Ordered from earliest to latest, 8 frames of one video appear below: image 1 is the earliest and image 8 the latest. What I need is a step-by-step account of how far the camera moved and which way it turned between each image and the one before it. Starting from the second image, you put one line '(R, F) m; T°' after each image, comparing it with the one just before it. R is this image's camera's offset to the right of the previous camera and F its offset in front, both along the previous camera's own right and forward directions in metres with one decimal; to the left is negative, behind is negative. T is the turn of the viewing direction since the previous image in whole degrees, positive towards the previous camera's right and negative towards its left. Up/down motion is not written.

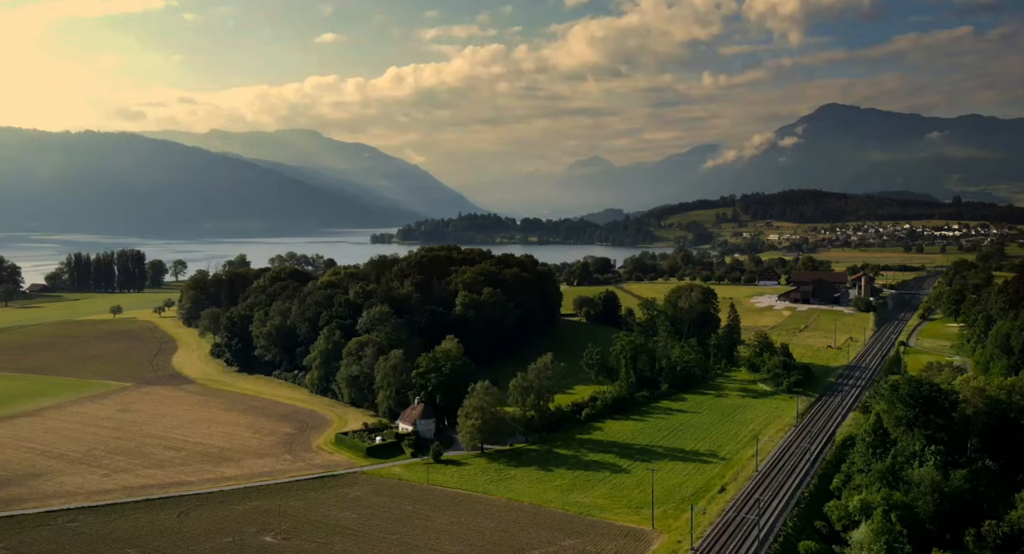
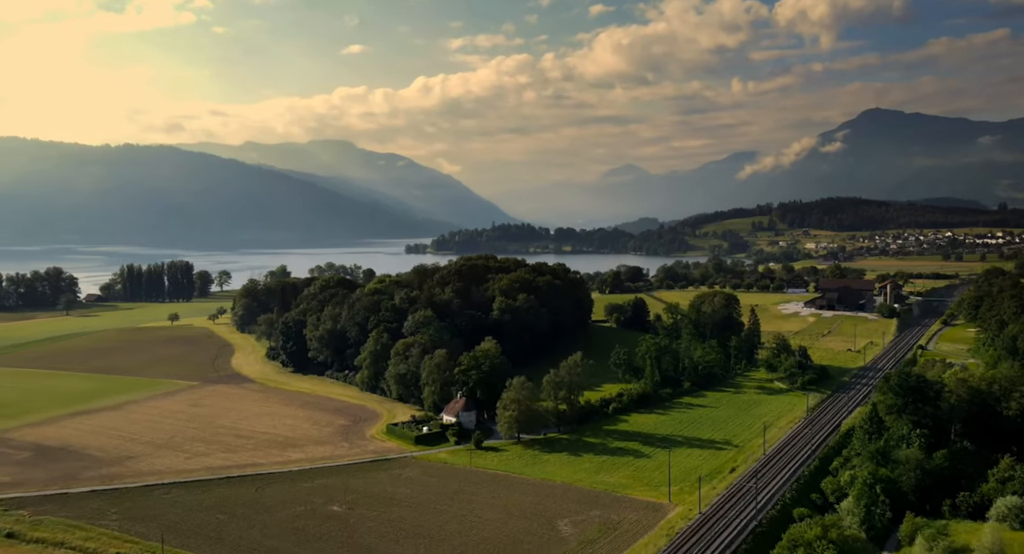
(-0.2, -7.5) m; -2°
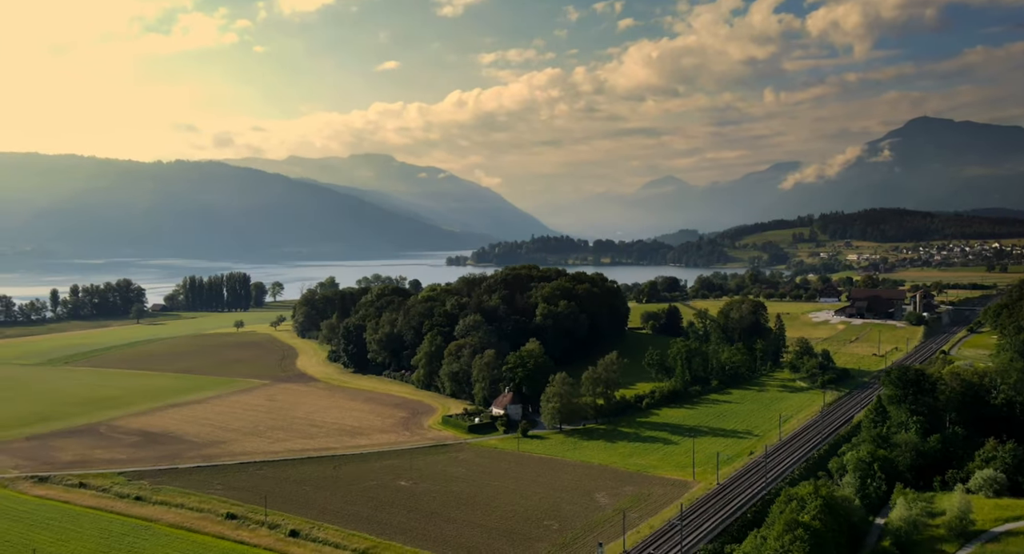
(-0.4, -9.0) m; -3°
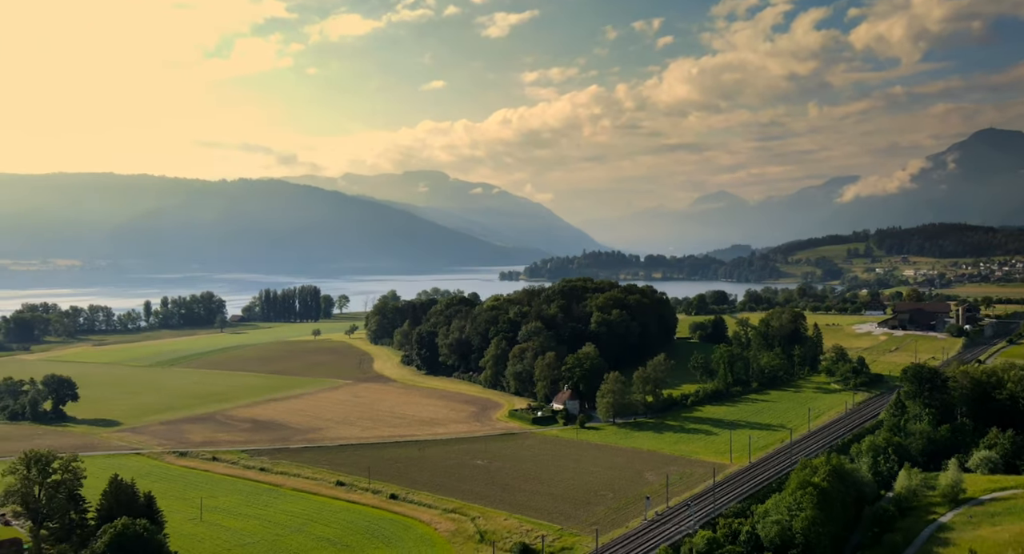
(-1.0, -11.5) m; -3°
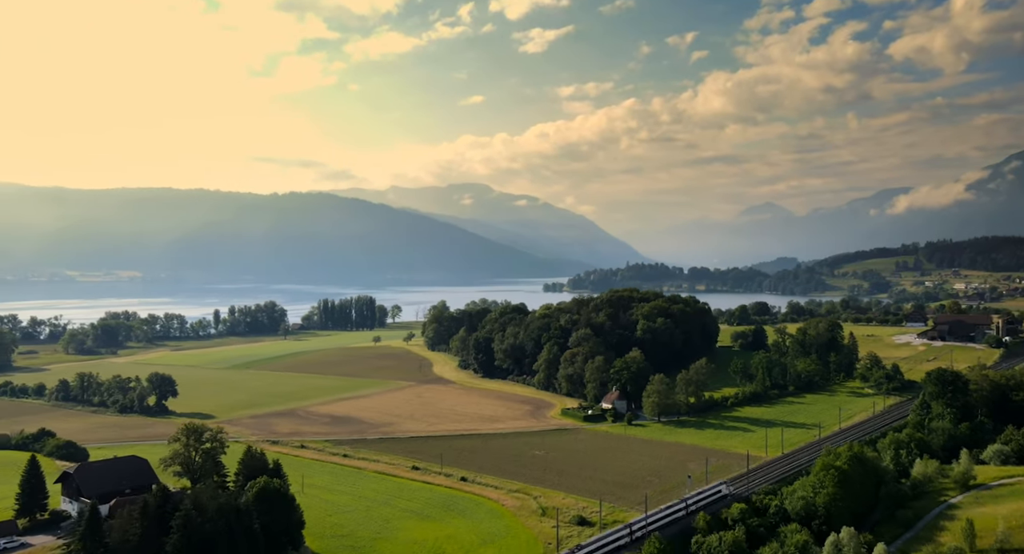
(-1.3, -9.1) m; -3°
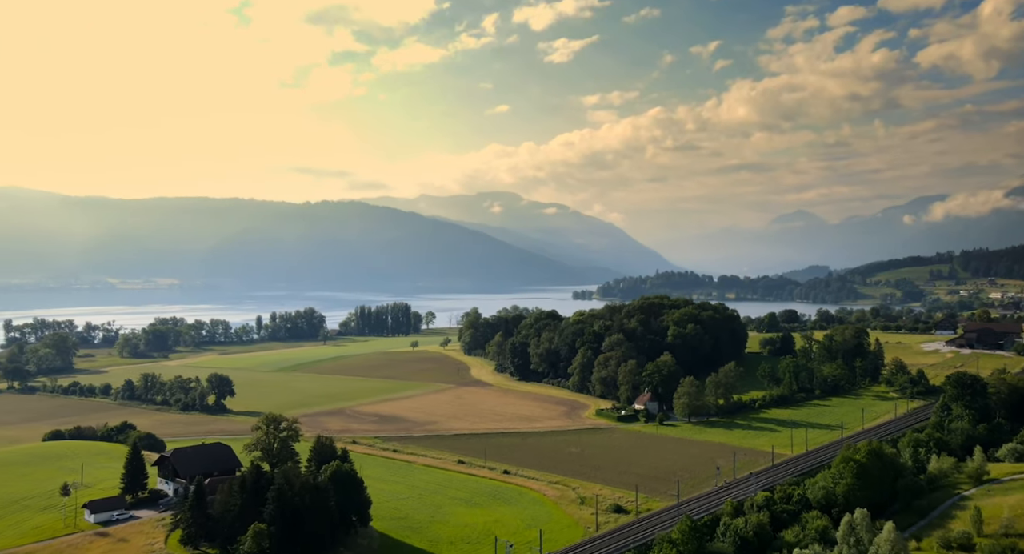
(-1.1, -5.8) m; -2°
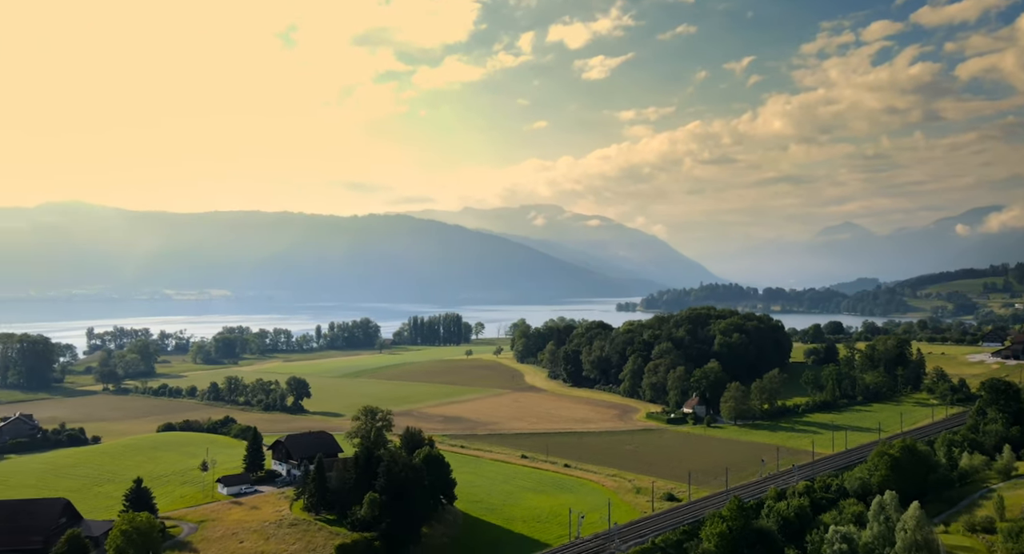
(-1.9, -8.1) m; -3°
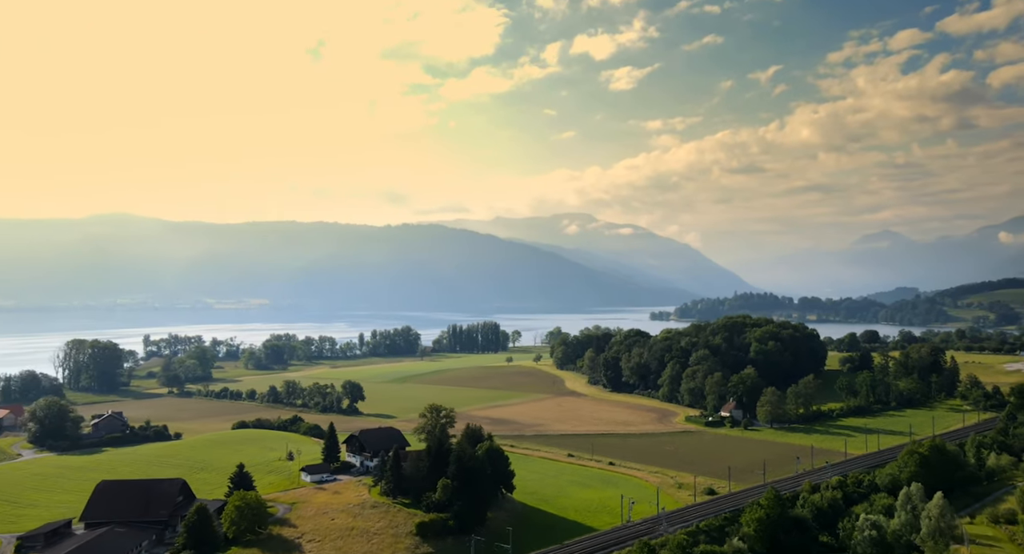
(-1.8, -6.1) m; -2°
